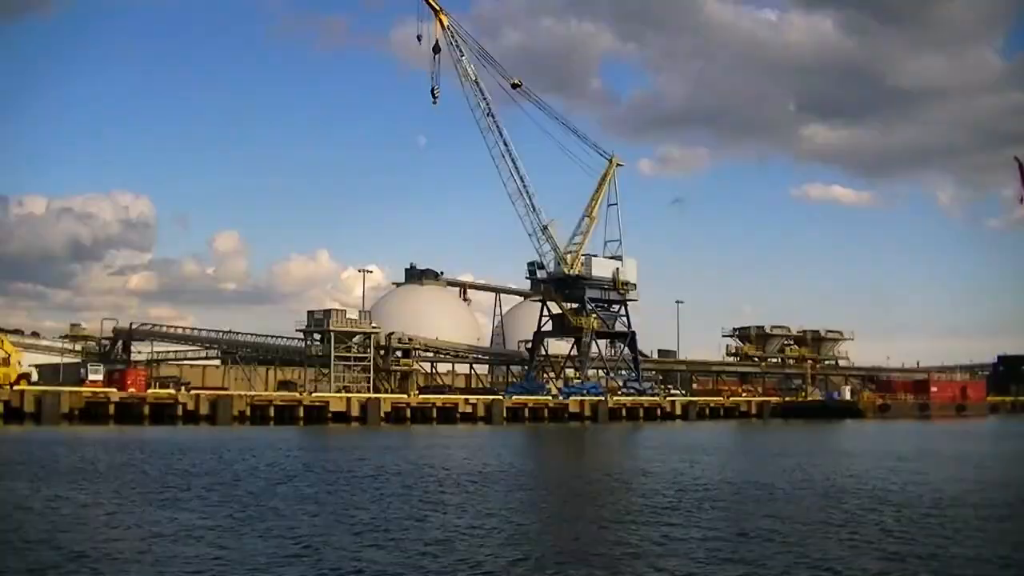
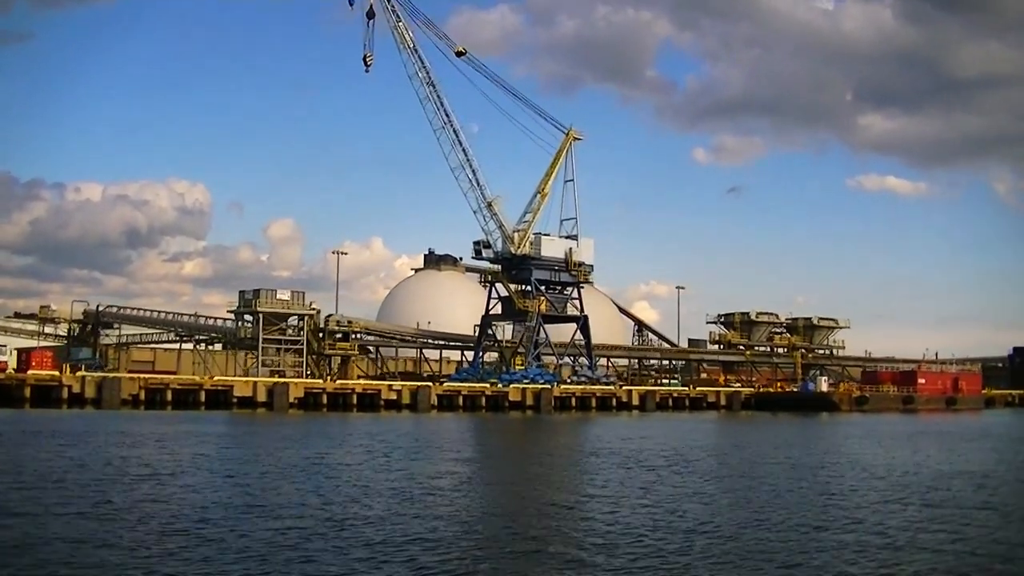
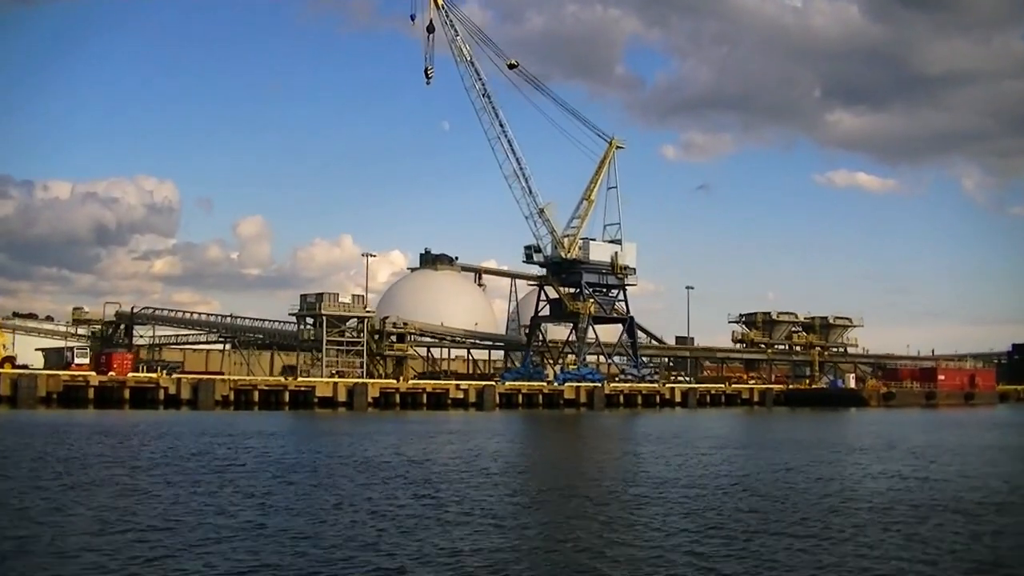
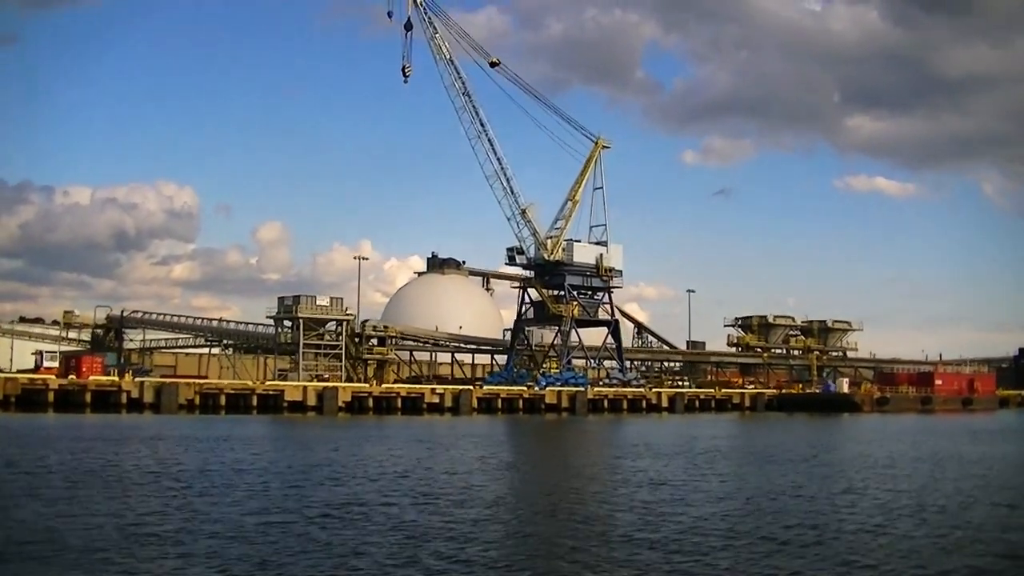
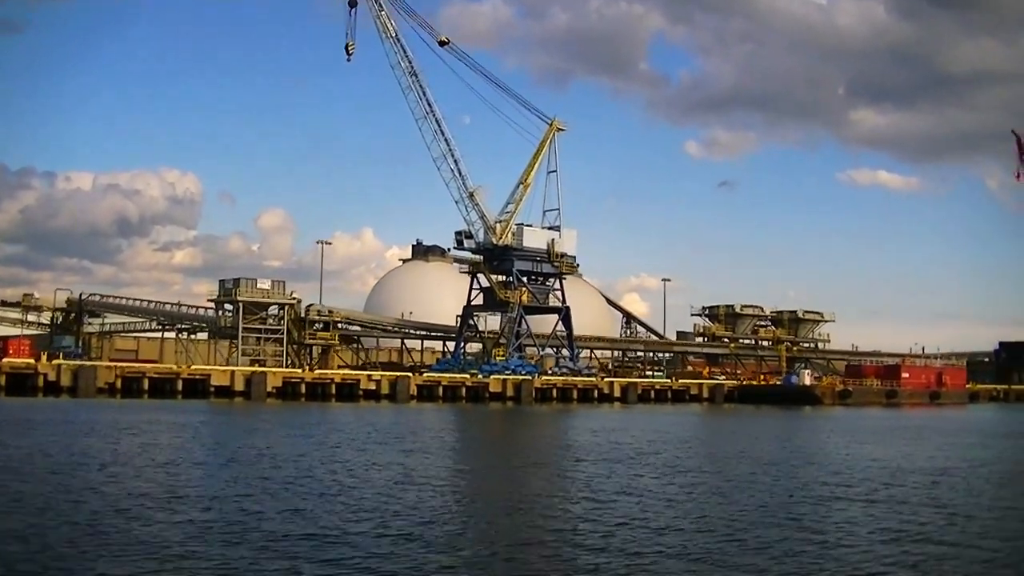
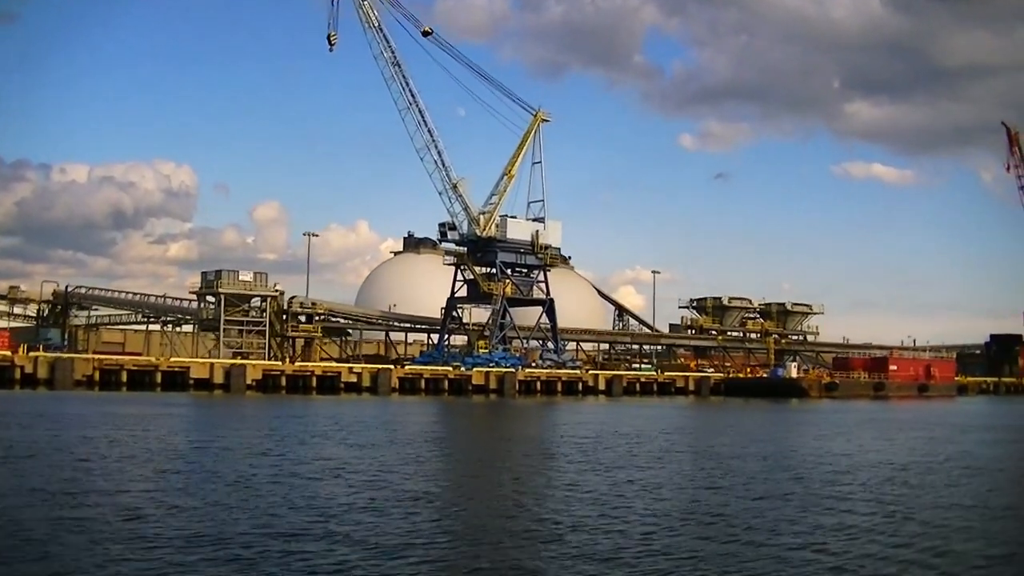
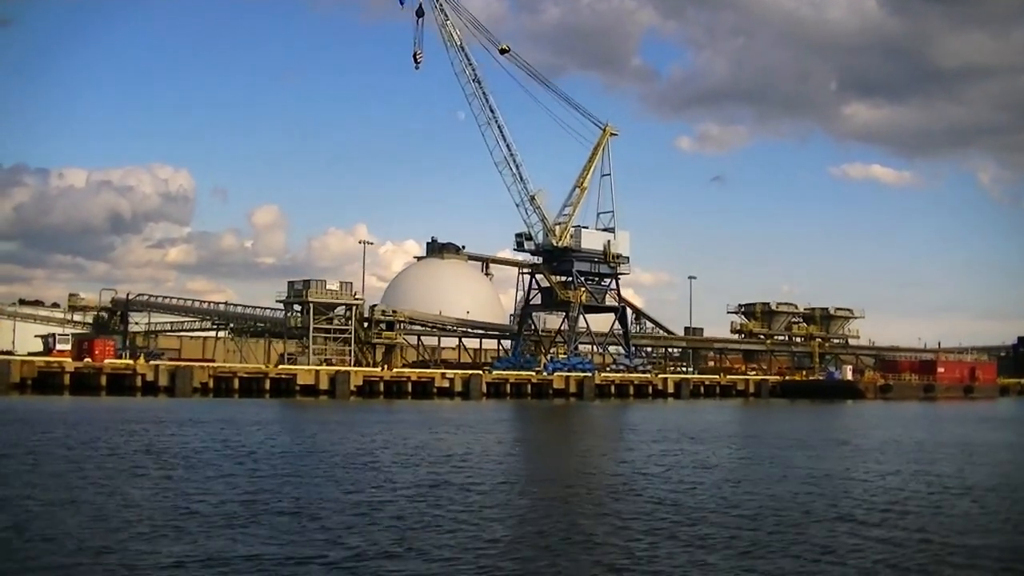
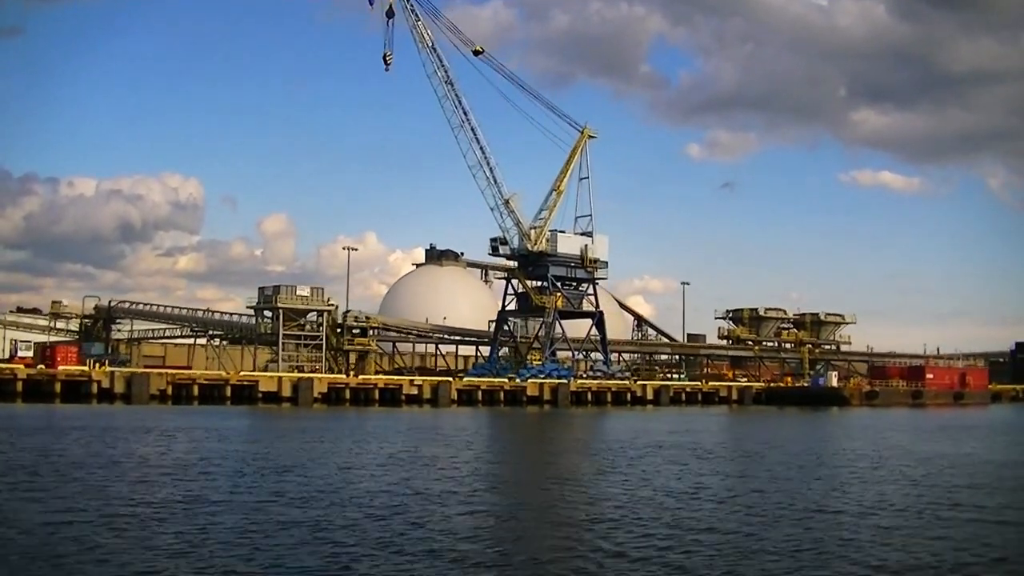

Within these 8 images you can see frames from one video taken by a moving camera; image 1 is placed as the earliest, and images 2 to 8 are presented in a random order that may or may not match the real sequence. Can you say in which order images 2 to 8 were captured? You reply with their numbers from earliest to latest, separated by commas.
3, 7, 4, 8, 2, 5, 6
